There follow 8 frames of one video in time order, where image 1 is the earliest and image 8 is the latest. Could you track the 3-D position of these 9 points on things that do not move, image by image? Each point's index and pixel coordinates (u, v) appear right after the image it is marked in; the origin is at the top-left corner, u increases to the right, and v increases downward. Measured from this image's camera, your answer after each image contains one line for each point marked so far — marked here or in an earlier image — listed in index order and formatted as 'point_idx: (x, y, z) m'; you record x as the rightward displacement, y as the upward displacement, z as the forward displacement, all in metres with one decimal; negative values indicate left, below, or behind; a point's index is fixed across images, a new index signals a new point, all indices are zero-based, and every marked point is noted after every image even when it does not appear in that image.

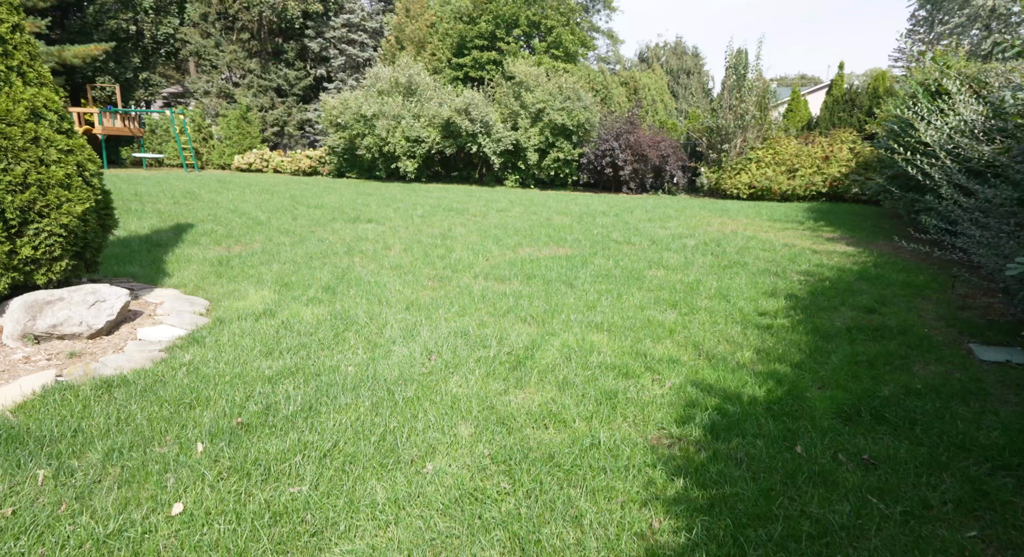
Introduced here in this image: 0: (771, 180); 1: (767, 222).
0: (+5.8, +2.2, +13.8) m
1: (+3.7, +0.8, +9.1) m
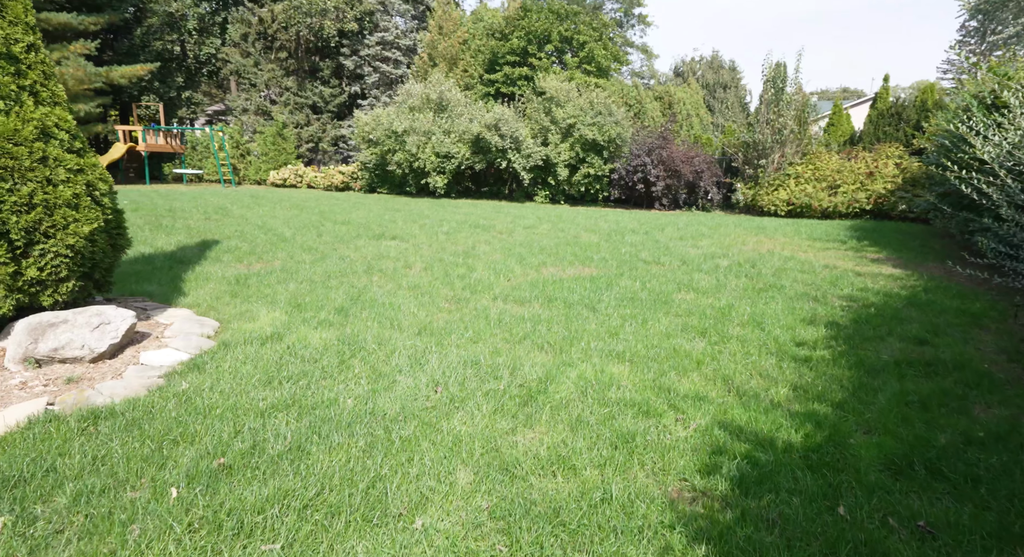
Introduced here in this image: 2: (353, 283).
0: (+6.4, +1.7, +13.3) m
1: (+4.1, +0.5, +8.6) m
2: (-1.6, 0.0, +6.1) m
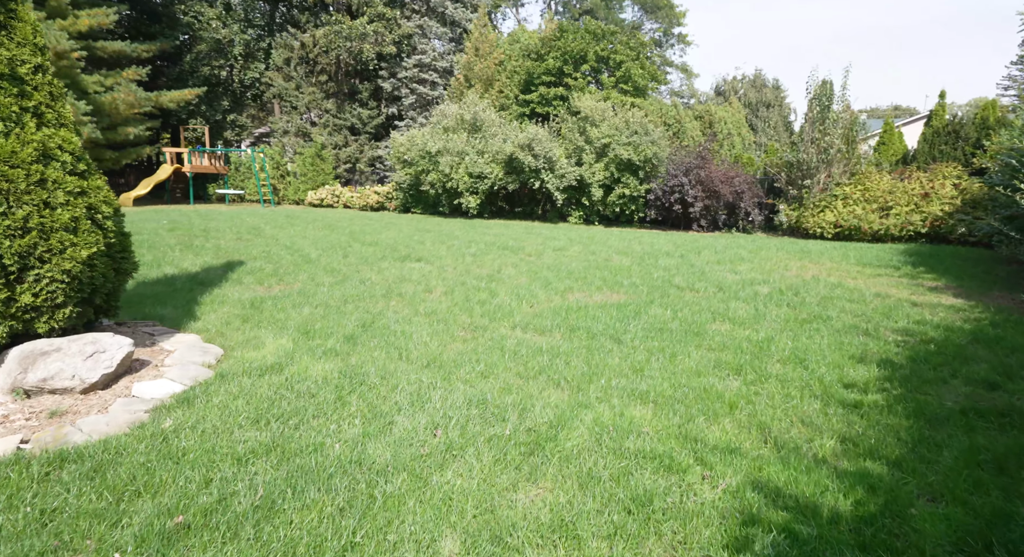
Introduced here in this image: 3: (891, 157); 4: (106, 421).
0: (+7.1, +1.2, +12.6) m
1: (+4.5, +0.2, +8.0) m
2: (-1.4, -0.3, +5.9) m
3: (+11.9, +3.8, +19.5) m
4: (-2.1, -0.7, +3.2) m
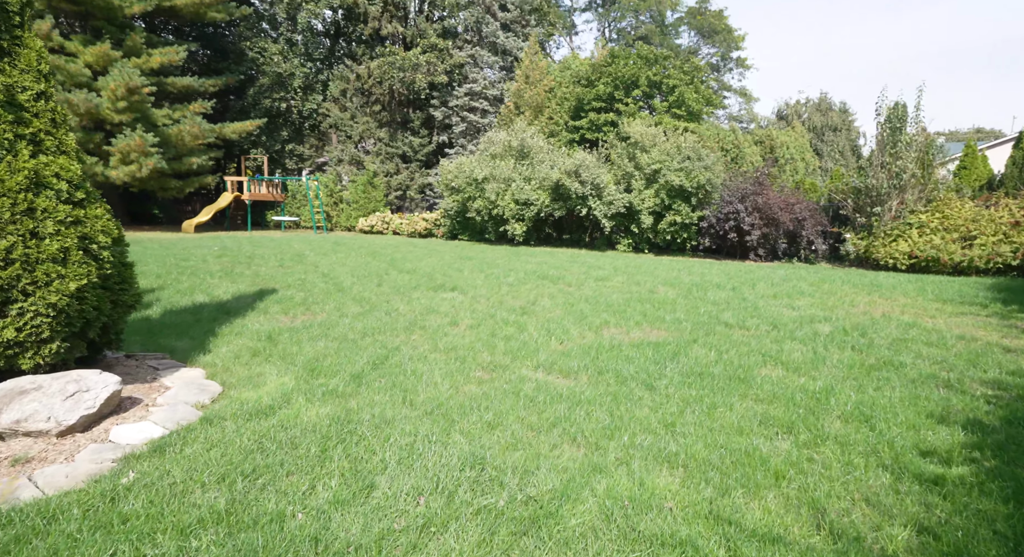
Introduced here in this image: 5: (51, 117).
0: (+7.9, +0.5, +11.5) m
1: (+4.9, -0.3, +7.2) m
2: (-1.1, -0.6, +5.5) m
3: (+13.4, +2.8, +18.0) m
4: (-2.1, -0.9, +2.9) m
5: (-2.9, +1.0, +3.9) m
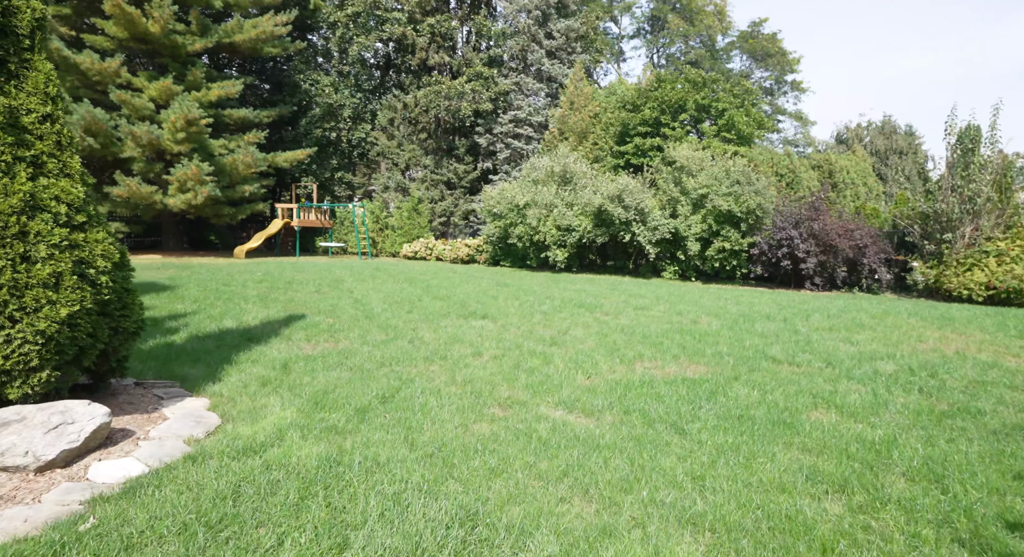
0: (+8.6, 0.0, +10.5) m
1: (+5.2, -0.6, +6.4) m
2: (-0.9, -0.8, +5.3) m
3: (+14.5, +2.0, +16.6) m
4: (-2.1, -1.0, +2.7) m
5: (-2.8, +0.9, +3.8) m
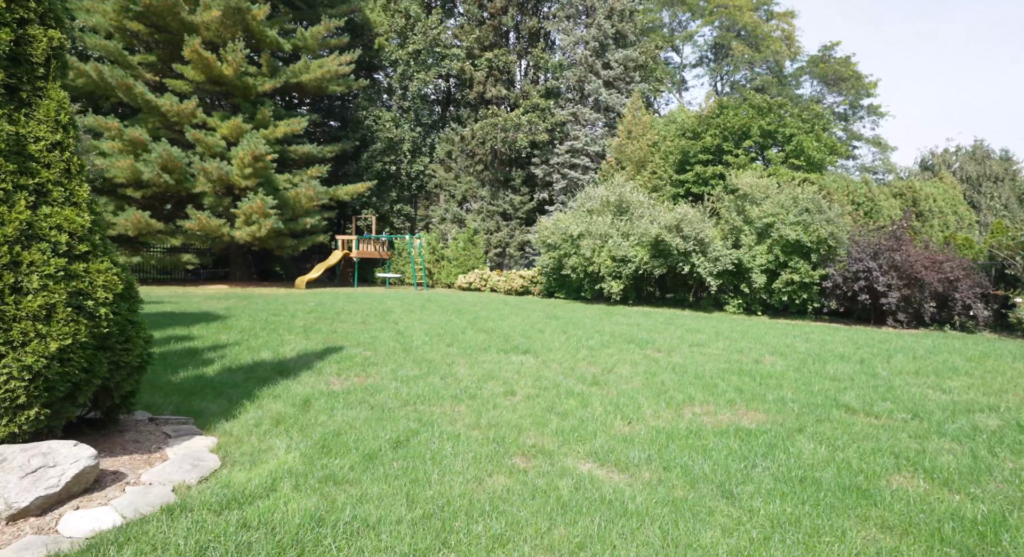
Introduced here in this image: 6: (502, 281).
0: (+9.3, -0.5, +9.1) m
1: (+5.5, -0.9, +5.4) m
2: (-0.7, -1.1, +4.9) m
3: (+15.9, +1.1, +14.7) m
4: (-2.1, -1.2, +2.4) m
5: (-2.7, +0.7, +3.7) m
6: (-0.3, -0.1, +20.1) m
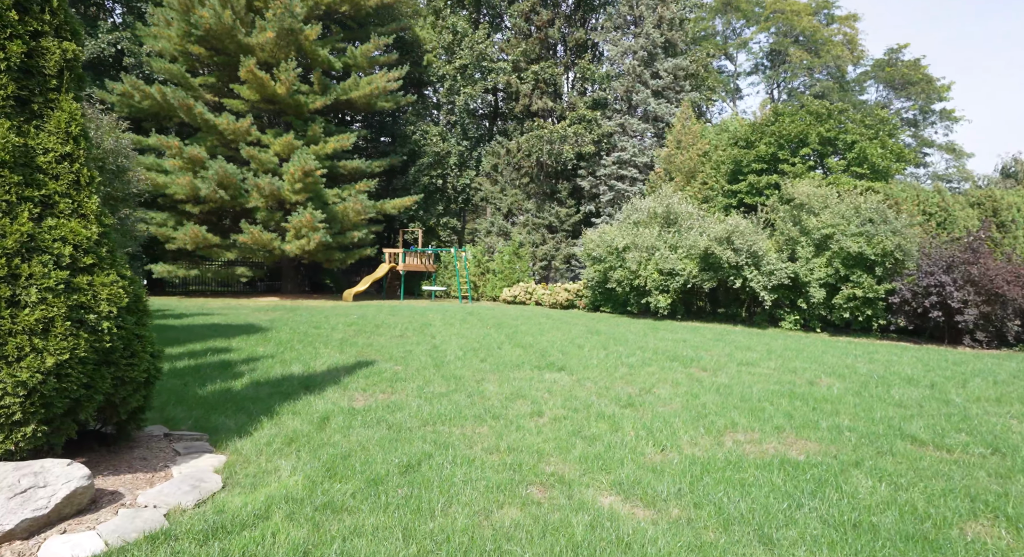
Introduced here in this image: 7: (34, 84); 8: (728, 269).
0: (+9.8, -0.7, +8.0) m
1: (+5.7, -1.1, +4.6) m
2: (-0.5, -1.2, +4.6) m
3: (+16.8, +0.8, +13.1) m
4: (-2.2, -1.2, +2.3) m
5: (-2.6, +0.6, +3.7) m
6: (+1.1, -0.5, +19.8) m
7: (-2.8, +1.2, +3.7) m
8: (+5.0, +0.2, +14.1) m
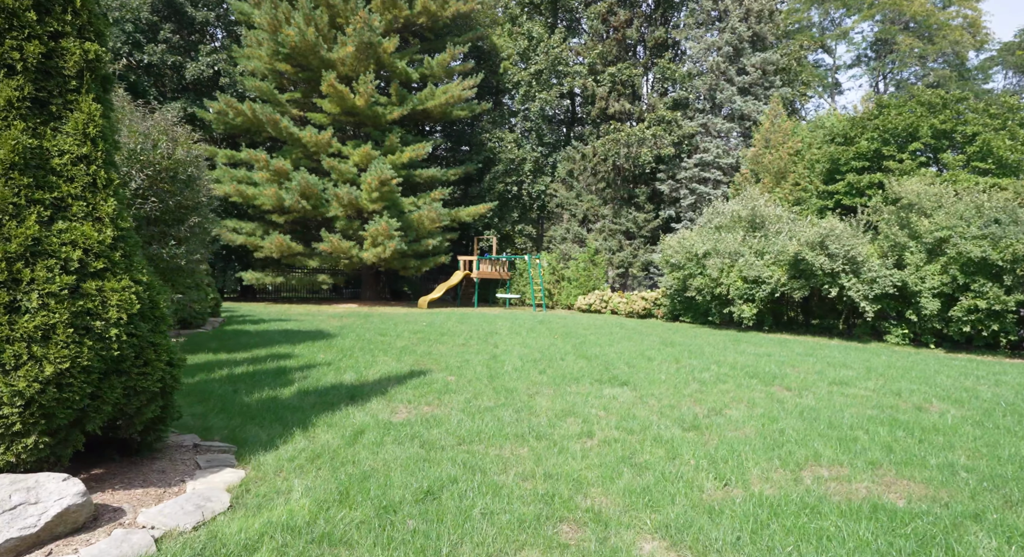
0: (+10.4, -0.8, +6.2) m
1: (+5.9, -1.1, +3.3) m
2: (-0.2, -1.2, +4.2) m
3: (+18.1, +0.6, +10.3) m
4: (-2.2, -1.2, +2.1) m
5: (-2.4, +0.6, +3.6) m
6: (+3.4, -0.8, +19.0) m
7: (-2.6, +1.1, +3.6) m
8: (+6.5, +0.1, +12.9) m
